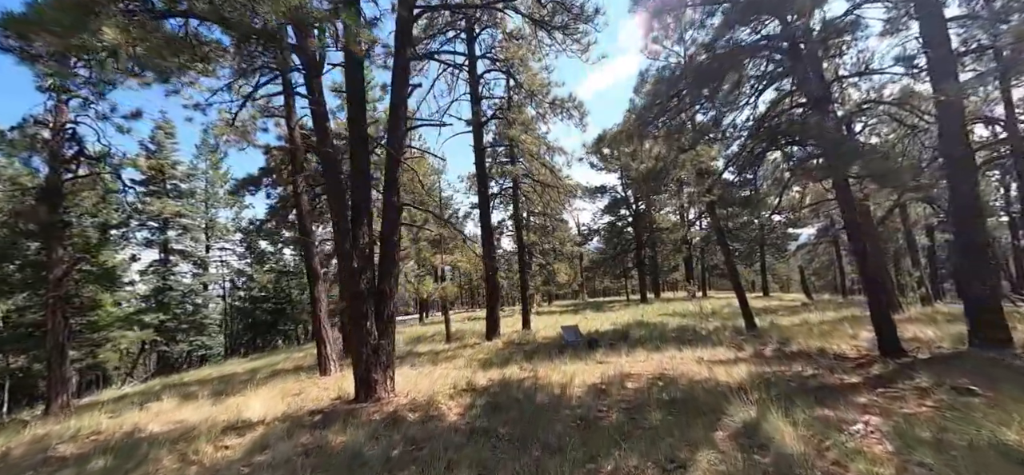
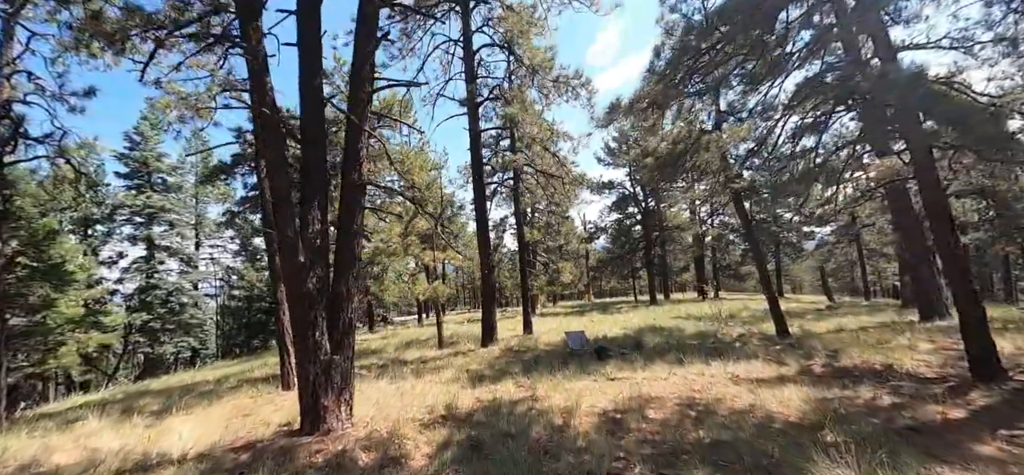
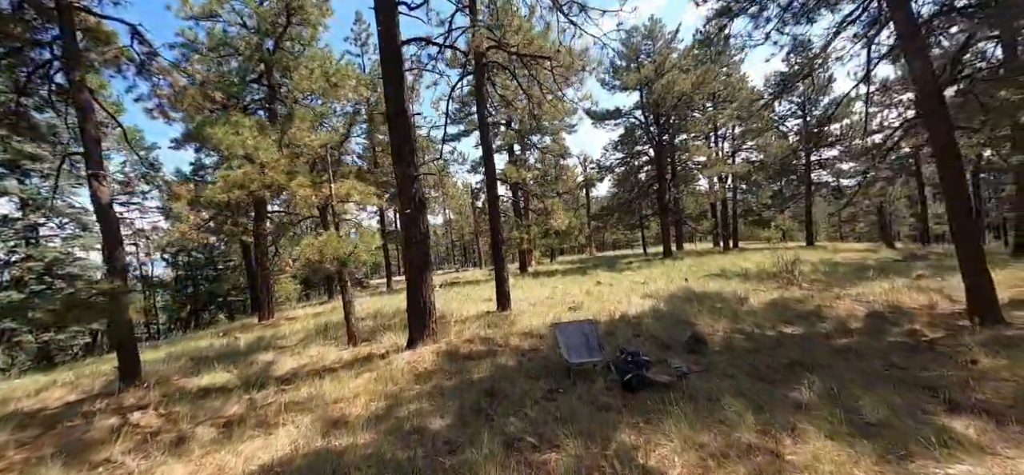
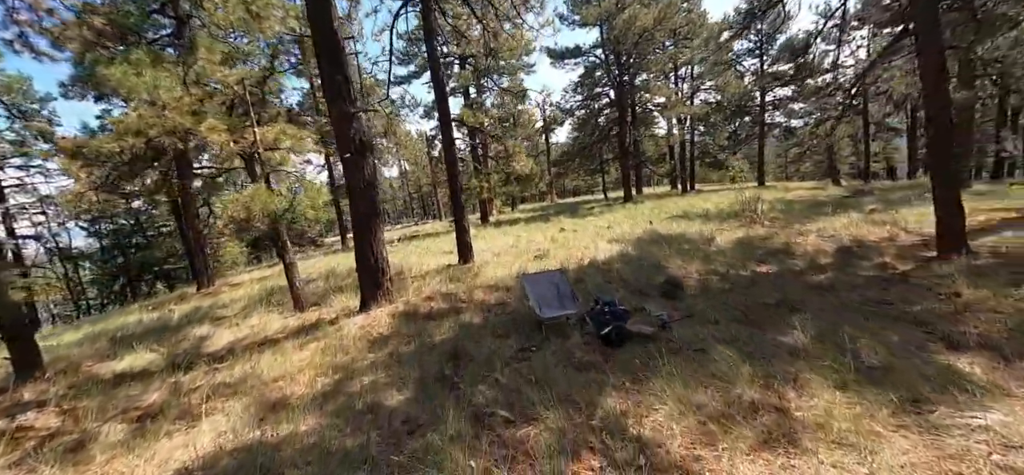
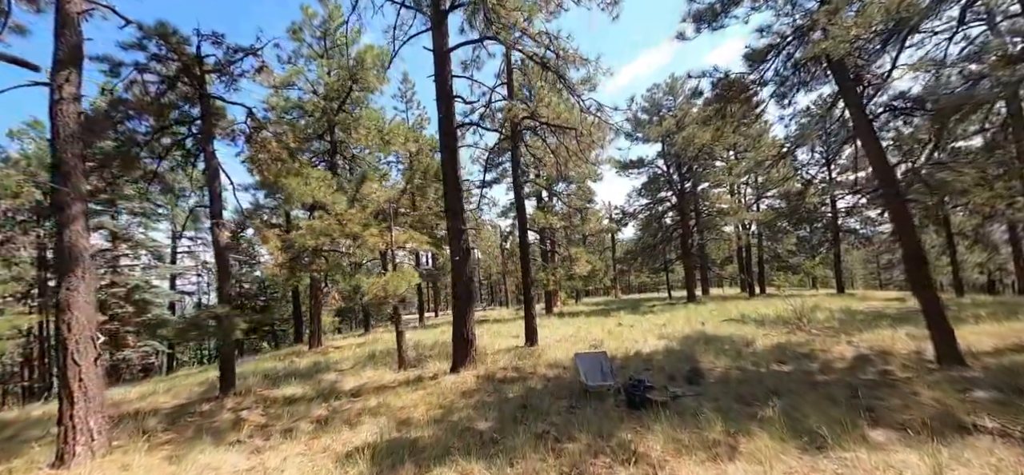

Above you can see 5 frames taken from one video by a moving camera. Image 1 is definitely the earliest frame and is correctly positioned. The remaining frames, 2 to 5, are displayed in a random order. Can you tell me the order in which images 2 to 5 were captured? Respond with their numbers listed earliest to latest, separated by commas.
2, 5, 3, 4
